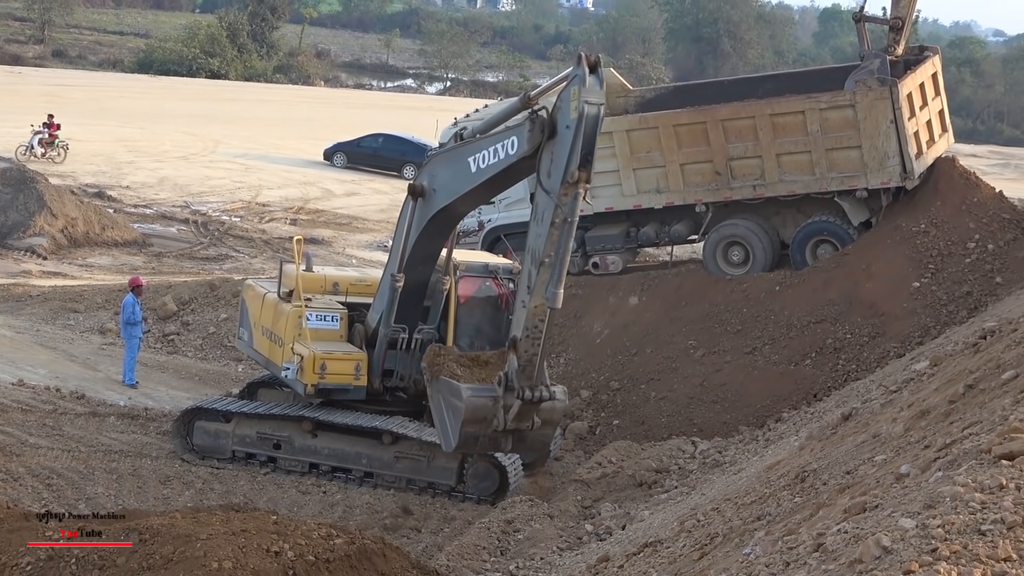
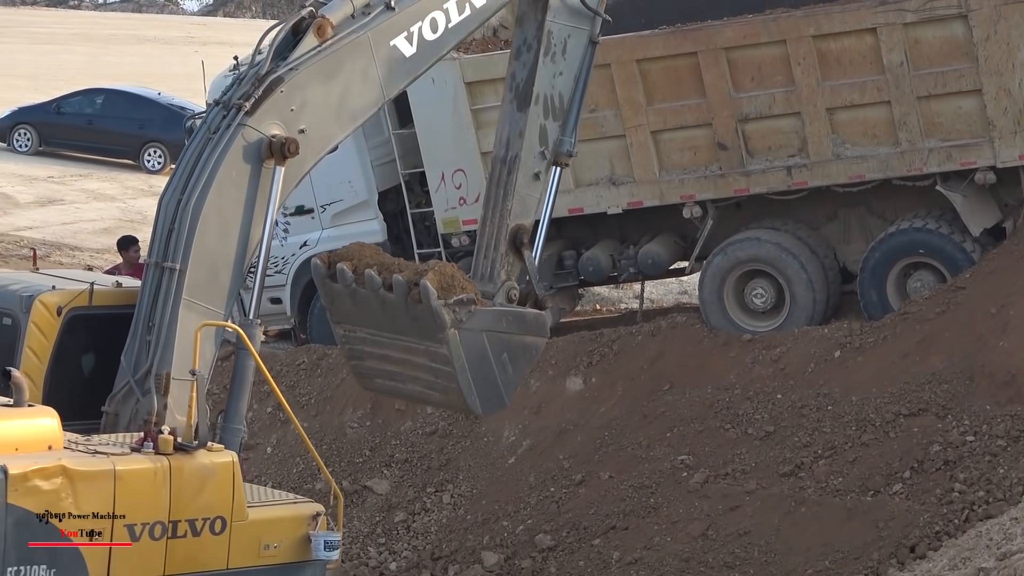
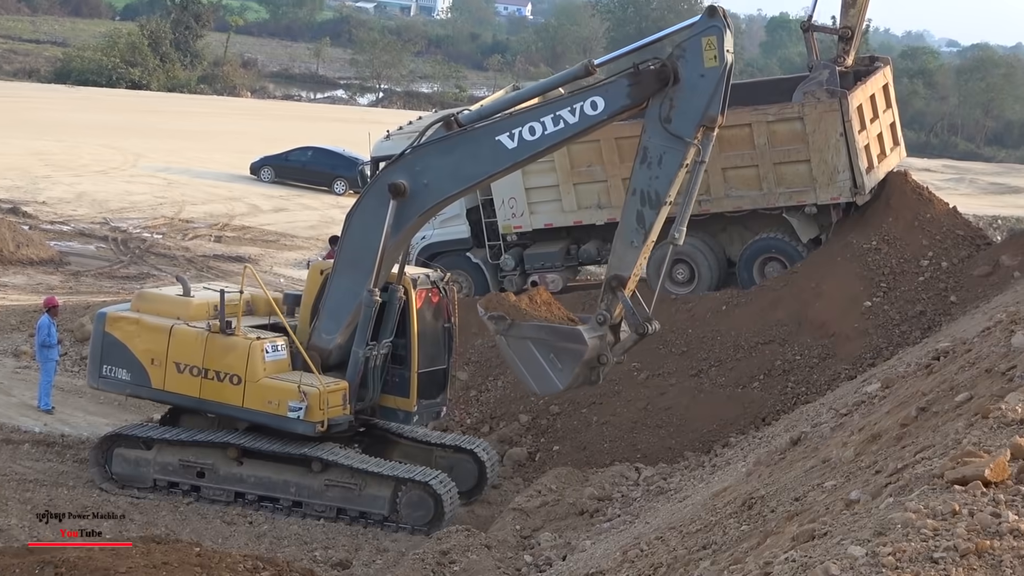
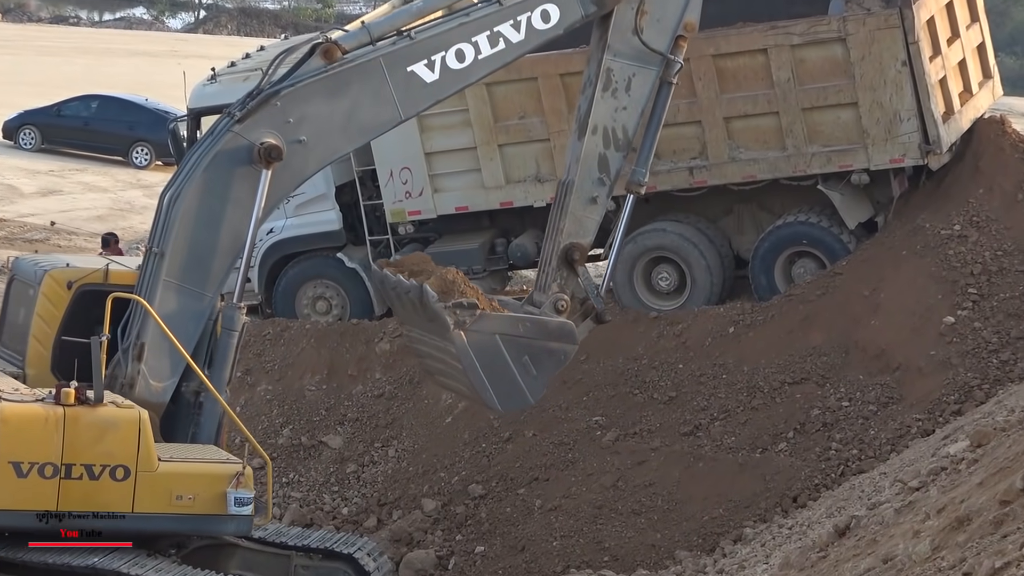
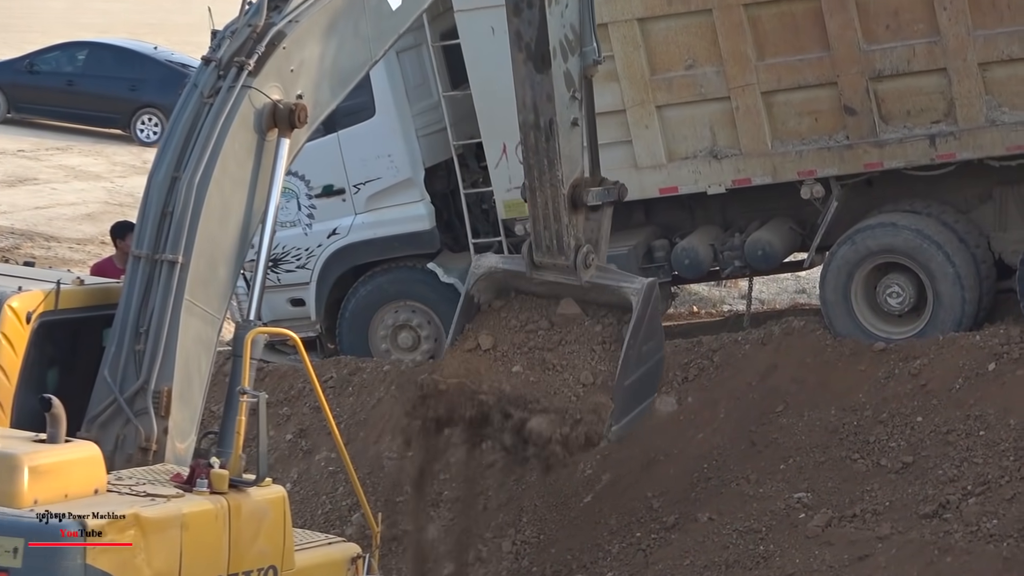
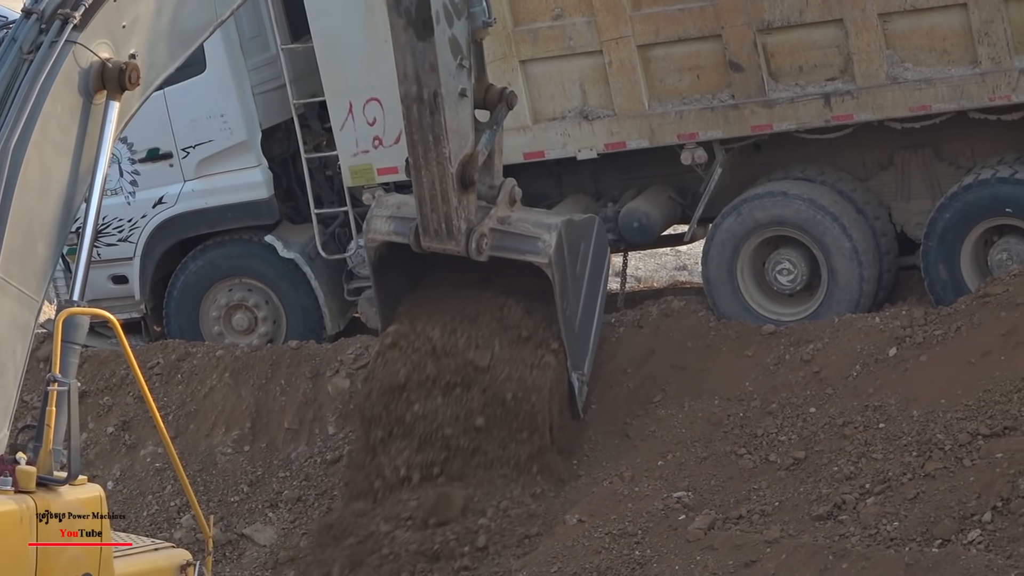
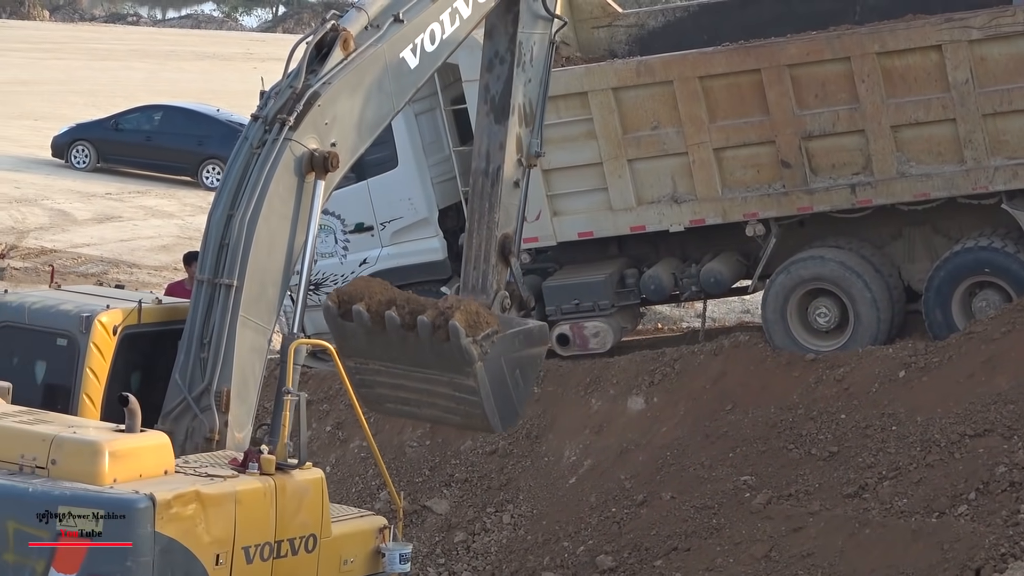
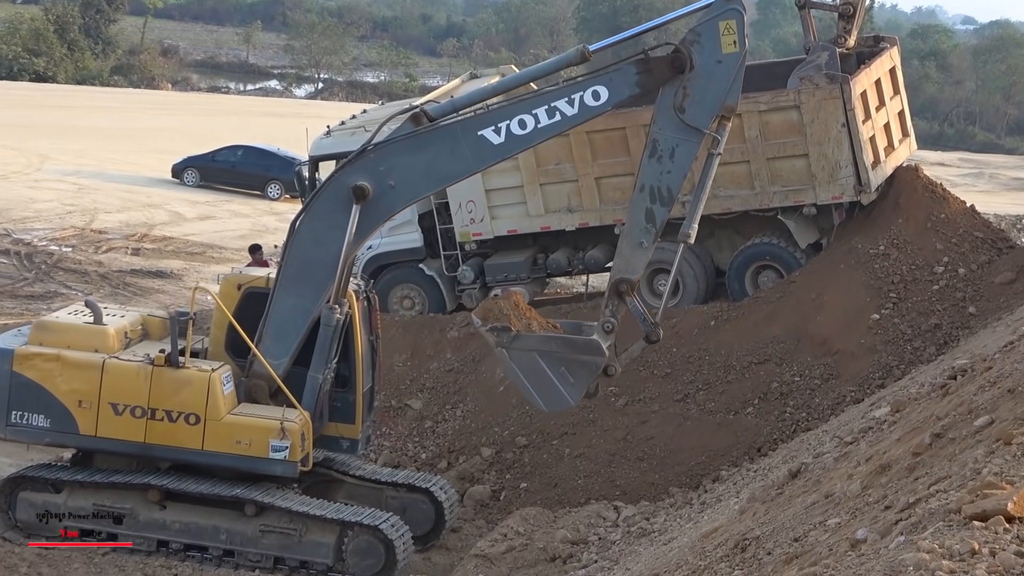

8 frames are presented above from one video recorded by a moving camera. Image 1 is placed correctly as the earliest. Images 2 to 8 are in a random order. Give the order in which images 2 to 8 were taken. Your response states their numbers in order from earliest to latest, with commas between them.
3, 8, 4, 2, 7, 5, 6
